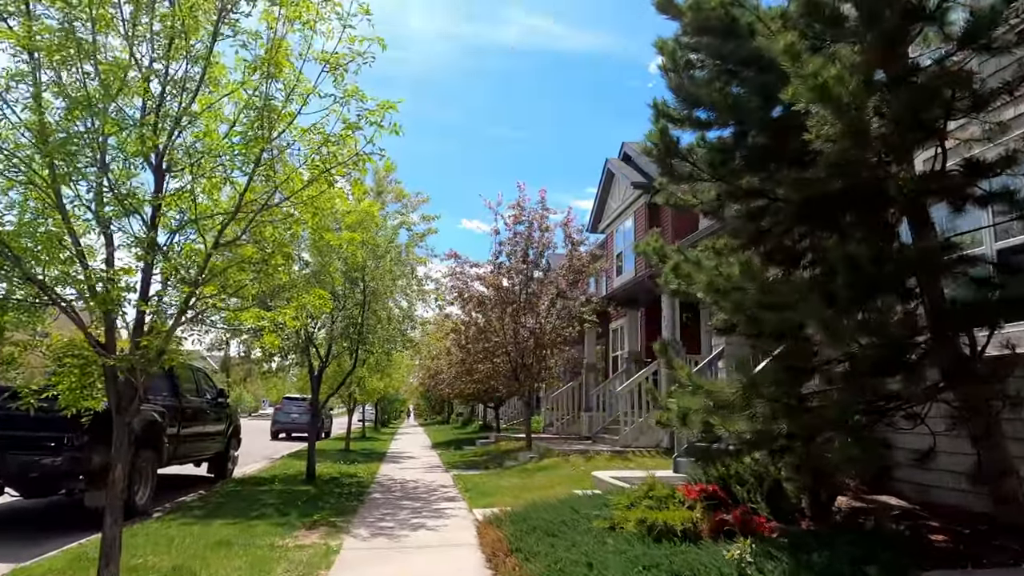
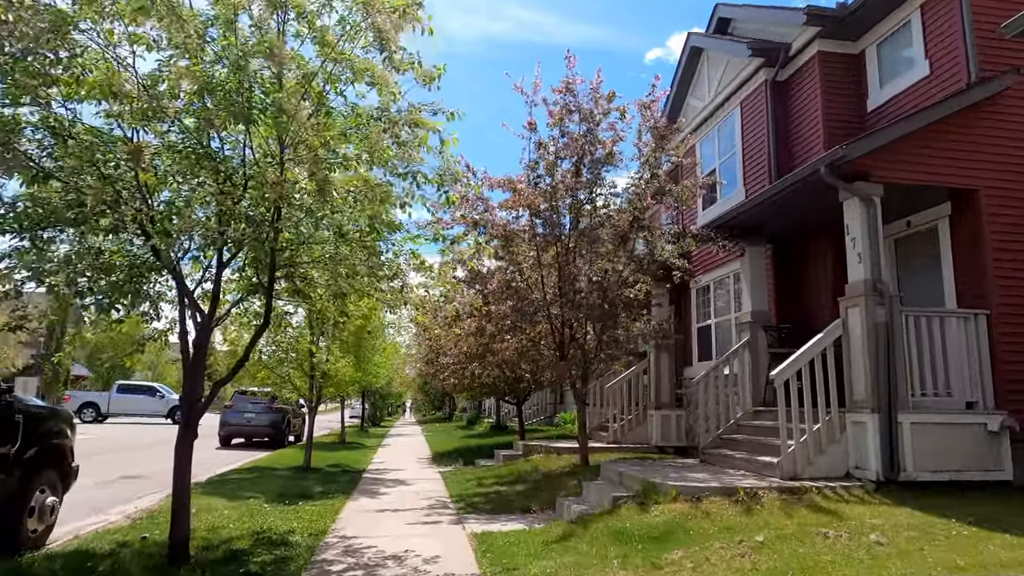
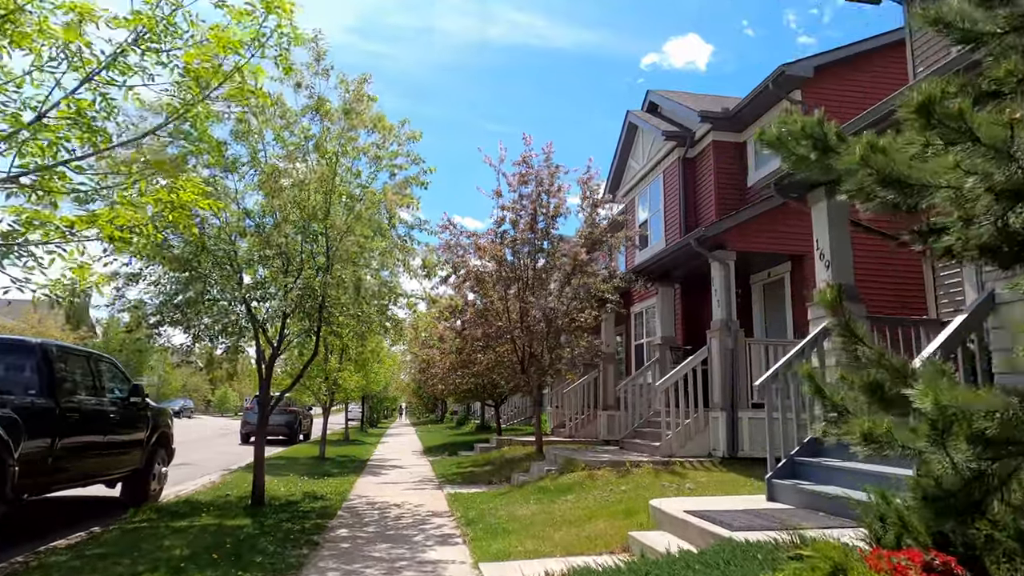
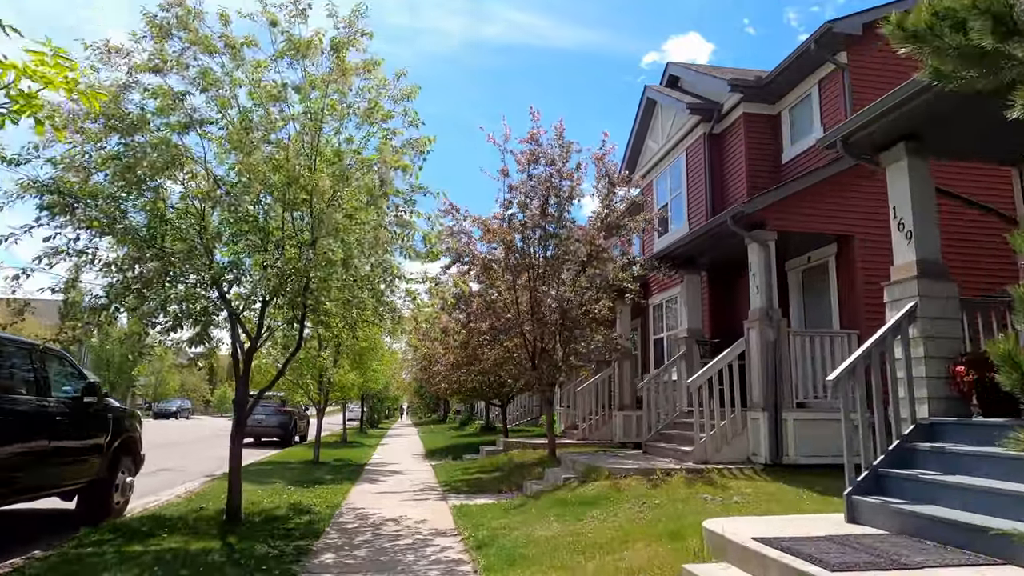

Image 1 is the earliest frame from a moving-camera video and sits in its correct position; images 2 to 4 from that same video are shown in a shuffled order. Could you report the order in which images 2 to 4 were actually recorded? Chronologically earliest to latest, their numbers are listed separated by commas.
3, 4, 2
